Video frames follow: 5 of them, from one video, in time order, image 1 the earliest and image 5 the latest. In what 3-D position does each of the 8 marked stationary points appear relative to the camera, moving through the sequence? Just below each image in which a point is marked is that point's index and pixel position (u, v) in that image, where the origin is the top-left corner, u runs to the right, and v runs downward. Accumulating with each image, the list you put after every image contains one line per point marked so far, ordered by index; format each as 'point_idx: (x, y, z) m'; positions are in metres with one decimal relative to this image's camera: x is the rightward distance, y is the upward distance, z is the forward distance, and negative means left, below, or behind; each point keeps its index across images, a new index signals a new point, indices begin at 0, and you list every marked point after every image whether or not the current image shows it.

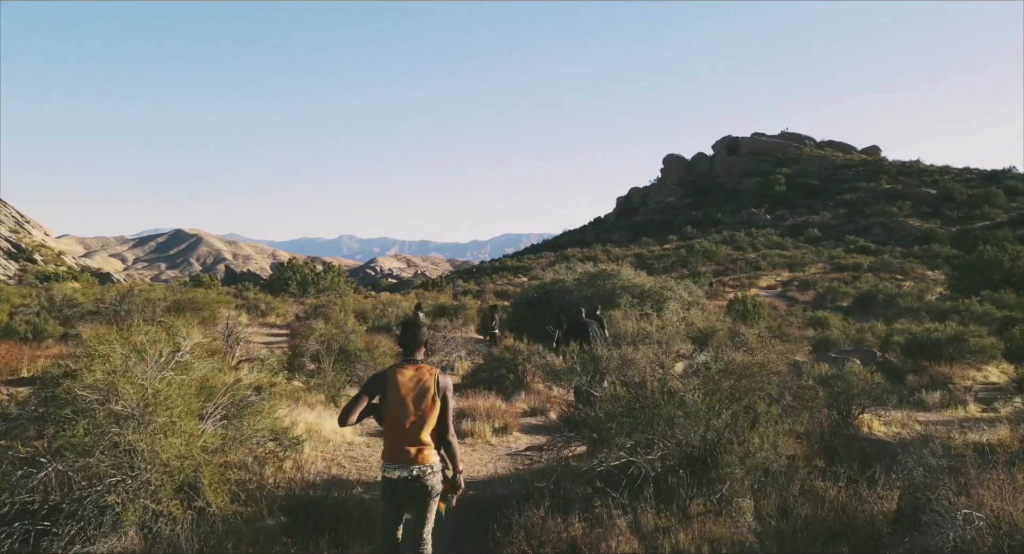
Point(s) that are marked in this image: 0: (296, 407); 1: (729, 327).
0: (-3.0, -1.8, +7.8) m
1: (+7.1, -1.8, +18.8) m
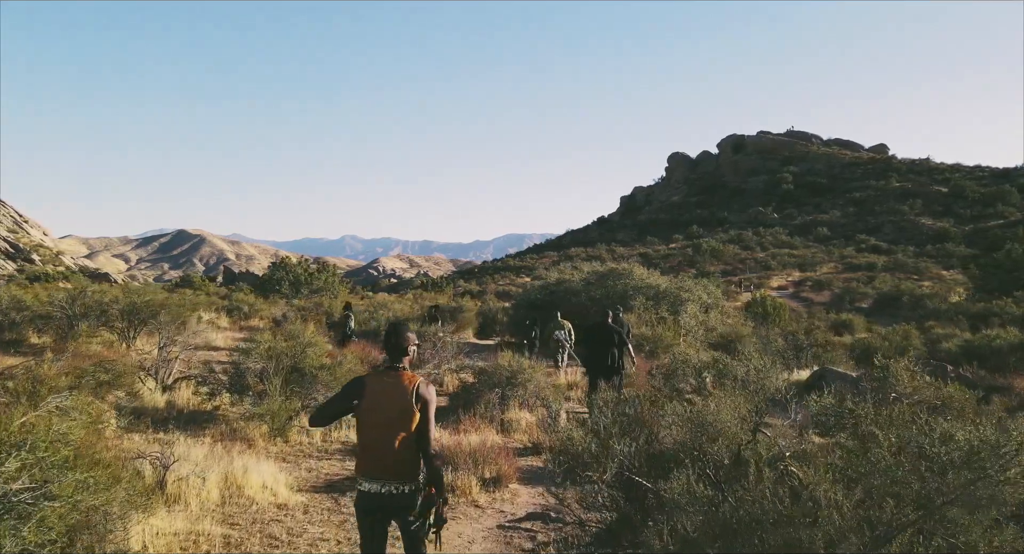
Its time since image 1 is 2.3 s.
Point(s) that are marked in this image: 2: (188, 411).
0: (-3.0, -1.8, +5.8) m
1: (+7.1, -1.8, +16.8) m
2: (-4.5, -1.9, +7.9) m
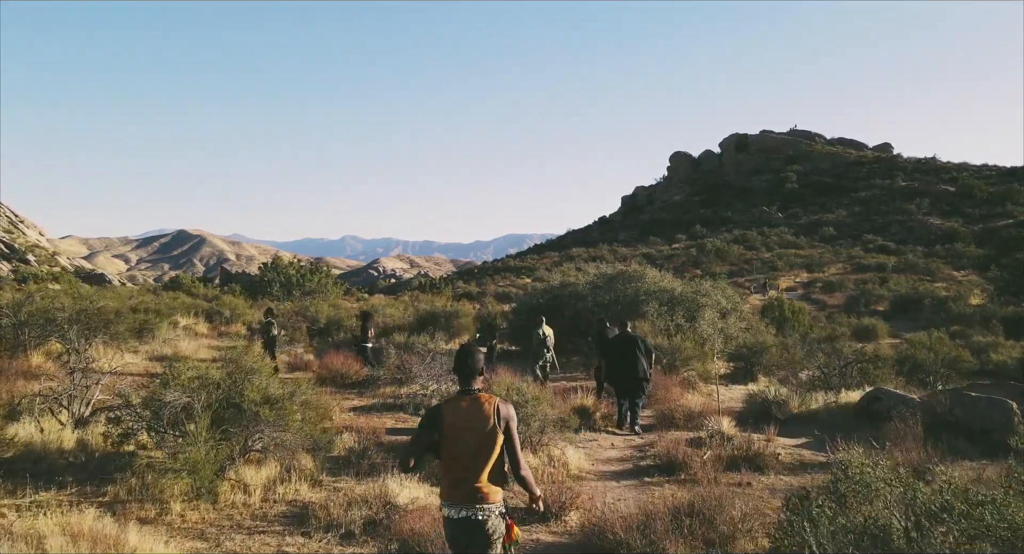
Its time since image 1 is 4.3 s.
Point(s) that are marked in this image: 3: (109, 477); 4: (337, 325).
0: (-3.0, -1.9, +4.1) m
1: (+7.1, -1.8, +15.1) m
2: (-4.5, -1.9, +6.2) m
3: (-4.0, -2.0, +5.7) m
4: (-6.1, -1.7, +19.6) m
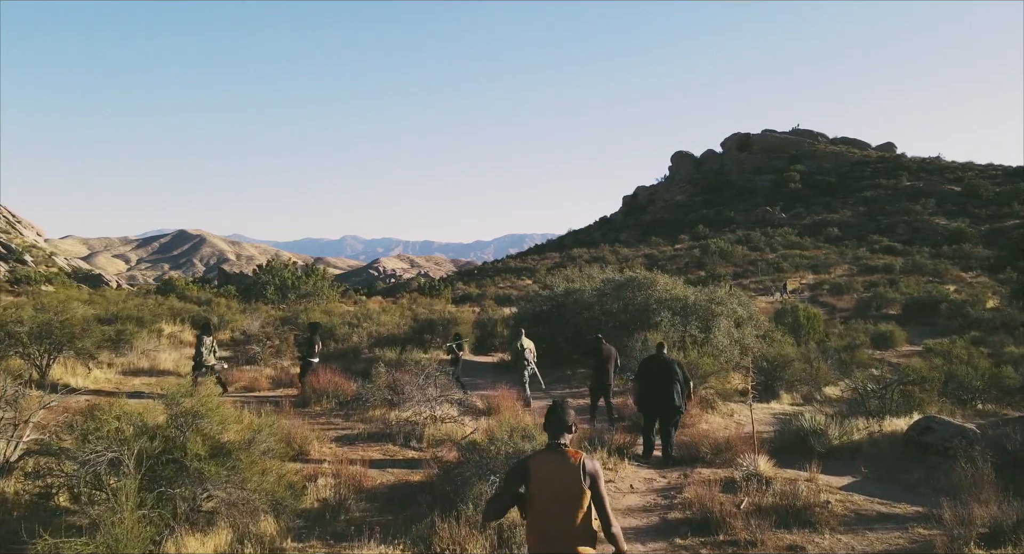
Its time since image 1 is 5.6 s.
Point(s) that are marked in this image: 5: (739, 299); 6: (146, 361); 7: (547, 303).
0: (-3.0, -2.1, +3.0) m
1: (+7.1, -2.0, +14.0) m
2: (-4.5, -2.2, +5.1) m
3: (-4.0, -2.2, +4.6) m
4: (-6.1, -1.9, +18.5) m
5: (+7.8, -0.8, +19.5) m
6: (-9.8, -2.3, +15.3) m
7: (+1.1, -0.8, +17.5) m
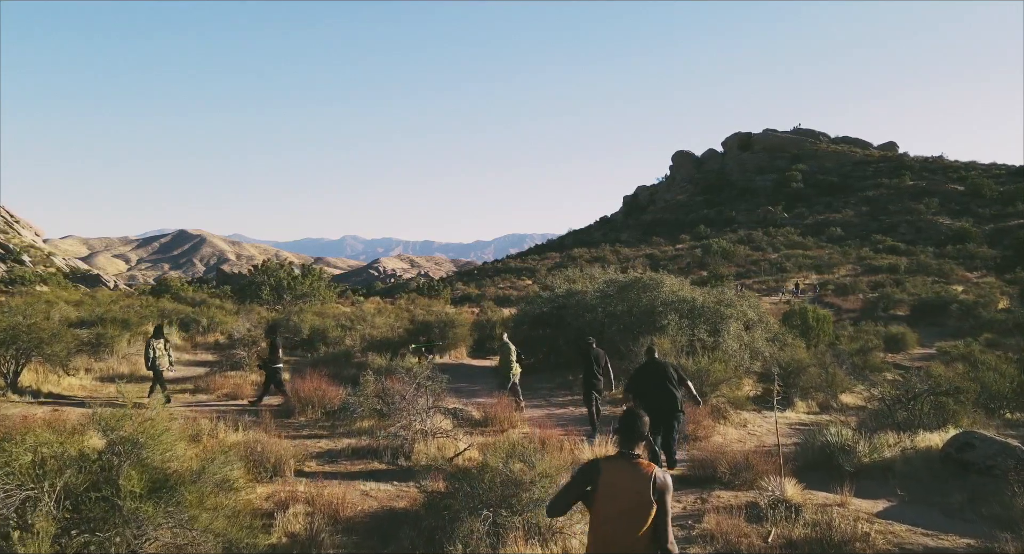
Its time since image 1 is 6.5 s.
0: (-3.0, -2.1, +2.2) m
1: (+7.1, -2.1, +13.2) m
2: (-4.5, -2.2, +4.3) m
3: (-4.0, -2.2, +3.8) m
4: (-6.1, -1.9, +17.8) m
5: (+7.8, -0.8, +18.7) m
6: (-9.8, -2.3, +14.5) m
7: (+1.1, -0.8, +16.7) m
